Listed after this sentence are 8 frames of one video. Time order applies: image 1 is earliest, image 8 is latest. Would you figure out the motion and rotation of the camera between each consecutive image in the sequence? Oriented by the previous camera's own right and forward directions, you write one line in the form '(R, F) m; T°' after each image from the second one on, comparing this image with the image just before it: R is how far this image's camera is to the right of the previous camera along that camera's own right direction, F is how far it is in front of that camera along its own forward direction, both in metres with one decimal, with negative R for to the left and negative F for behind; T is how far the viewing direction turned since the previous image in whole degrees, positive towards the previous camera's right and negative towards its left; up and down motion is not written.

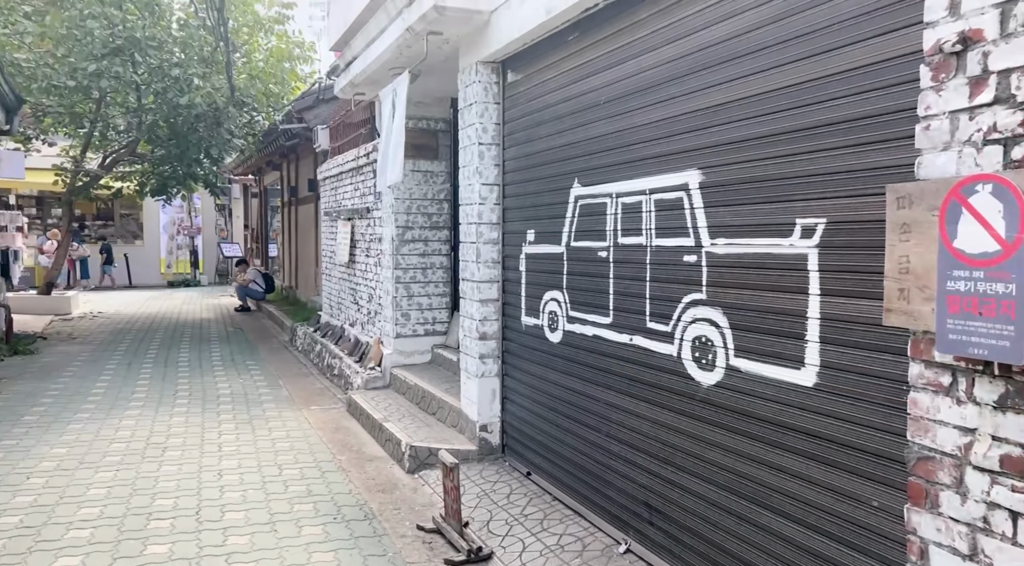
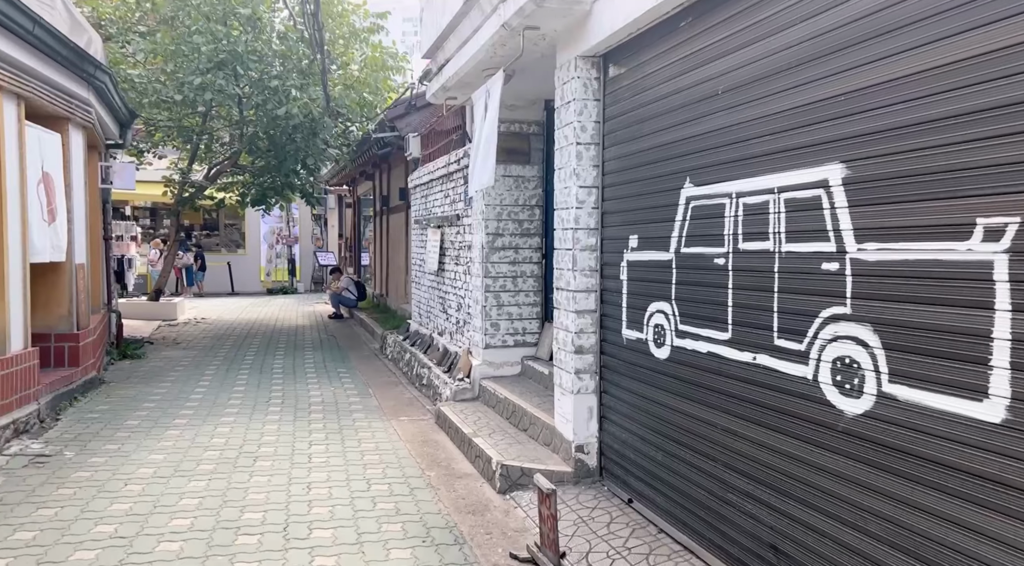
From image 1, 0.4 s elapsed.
(-0.1, +0.3) m; -6°
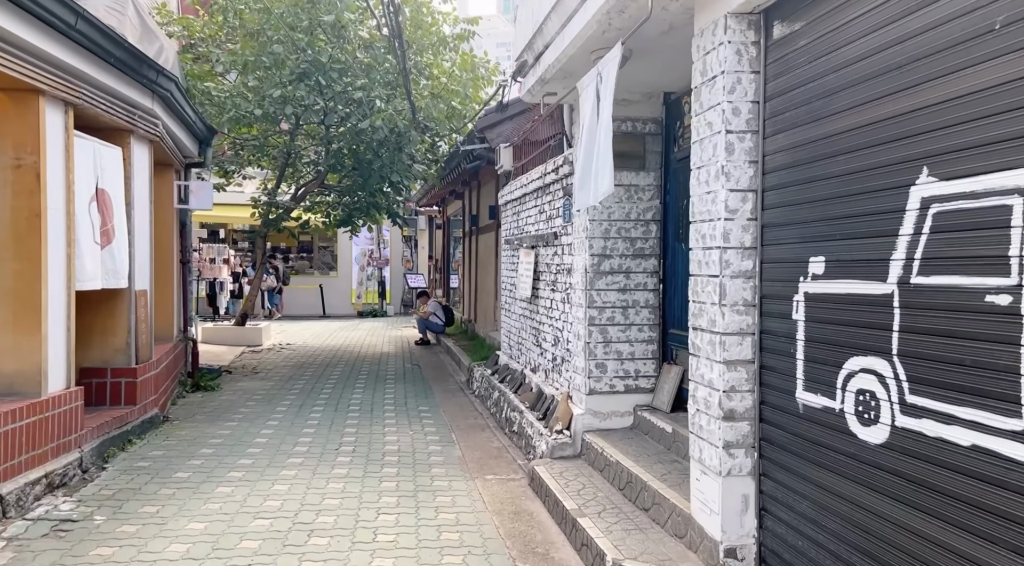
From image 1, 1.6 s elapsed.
(-0.1, +1.1) m; -6°
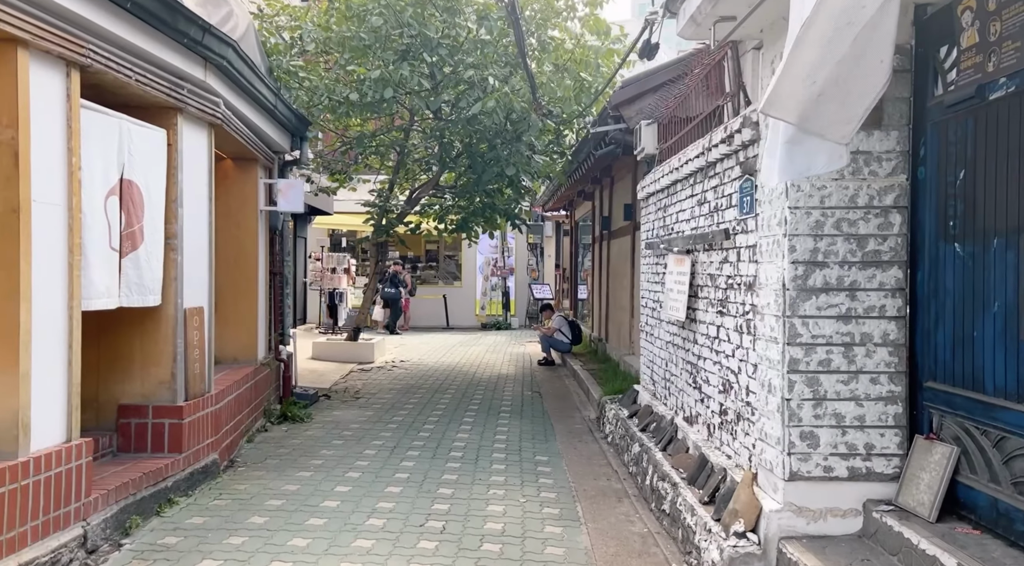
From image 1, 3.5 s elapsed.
(-0.1, +1.8) m; -8°
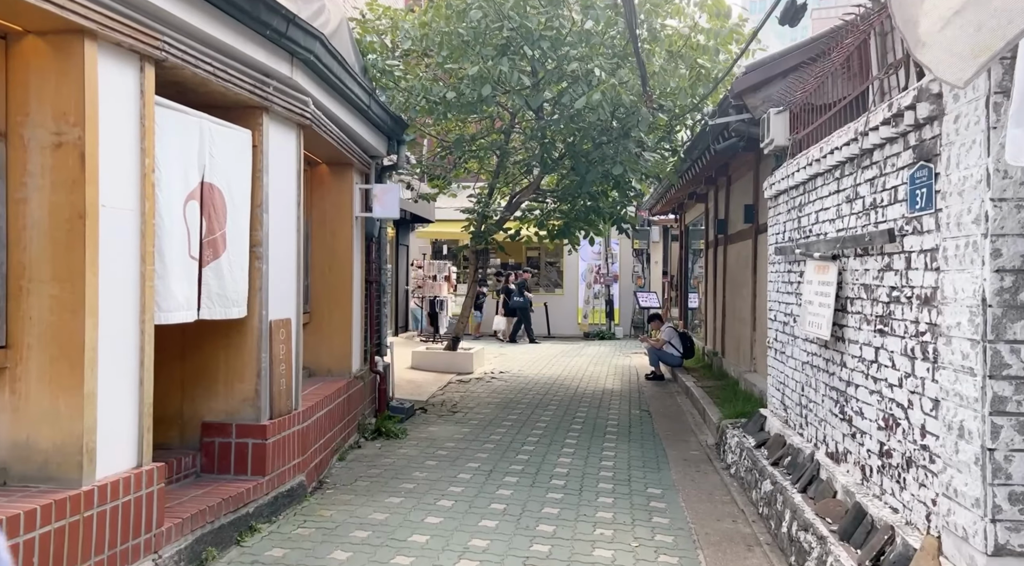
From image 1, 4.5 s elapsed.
(-0.1, +0.7) m; -7°
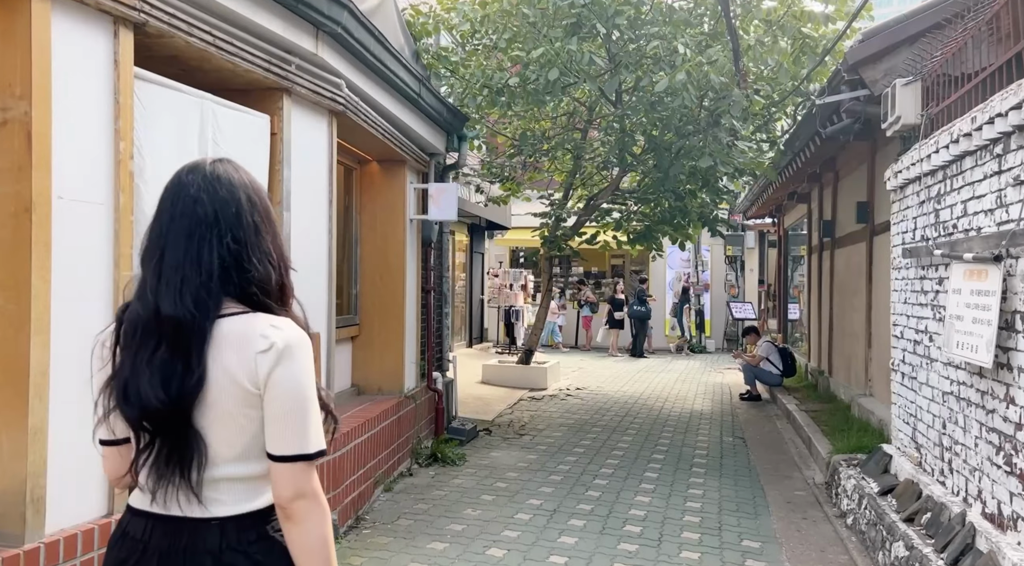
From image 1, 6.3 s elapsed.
(+0.1, +1.0) m; -6°
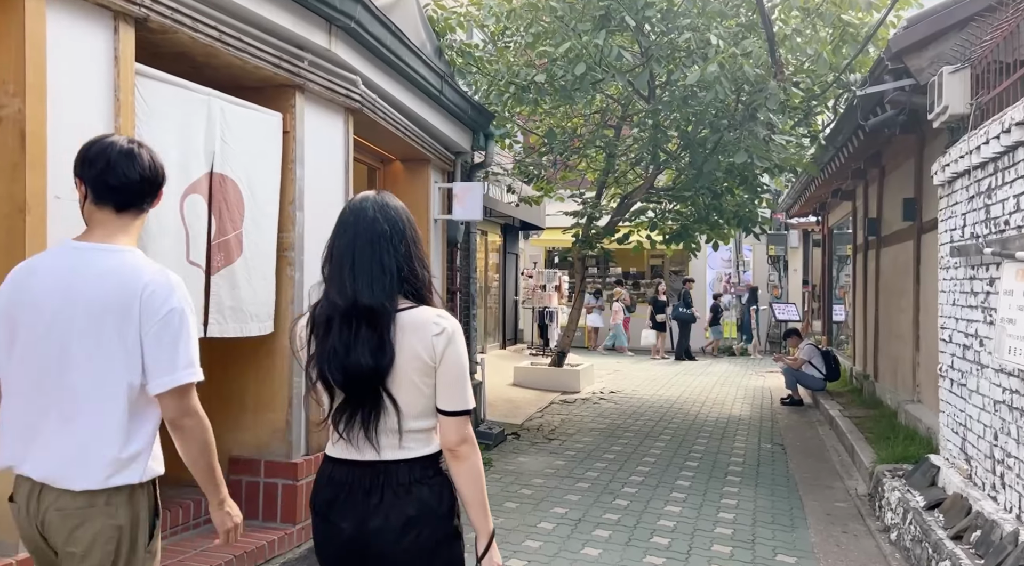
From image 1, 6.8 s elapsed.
(+0.1, +0.2) m; -3°
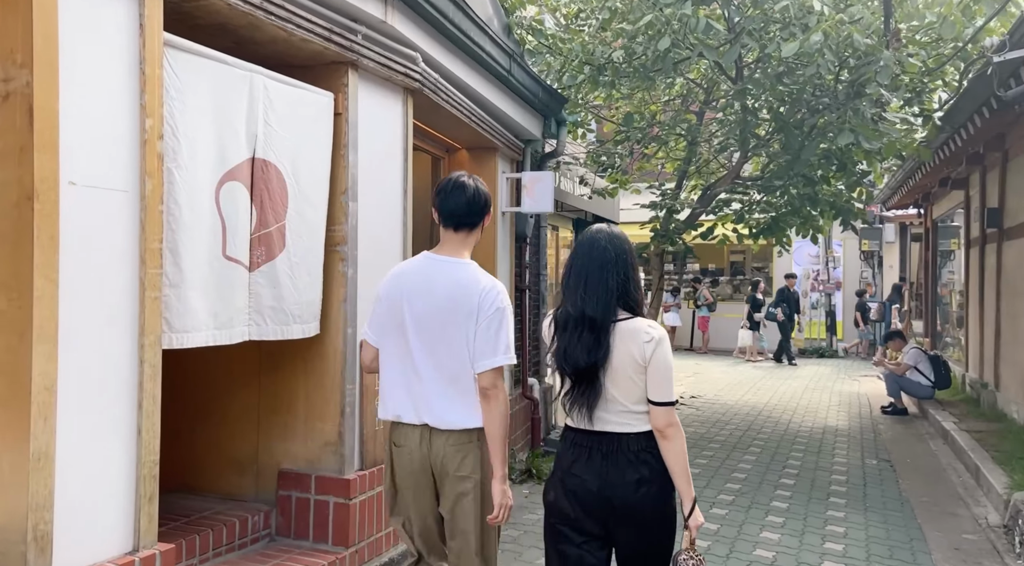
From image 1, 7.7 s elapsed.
(0.0, +0.6) m; -5°
